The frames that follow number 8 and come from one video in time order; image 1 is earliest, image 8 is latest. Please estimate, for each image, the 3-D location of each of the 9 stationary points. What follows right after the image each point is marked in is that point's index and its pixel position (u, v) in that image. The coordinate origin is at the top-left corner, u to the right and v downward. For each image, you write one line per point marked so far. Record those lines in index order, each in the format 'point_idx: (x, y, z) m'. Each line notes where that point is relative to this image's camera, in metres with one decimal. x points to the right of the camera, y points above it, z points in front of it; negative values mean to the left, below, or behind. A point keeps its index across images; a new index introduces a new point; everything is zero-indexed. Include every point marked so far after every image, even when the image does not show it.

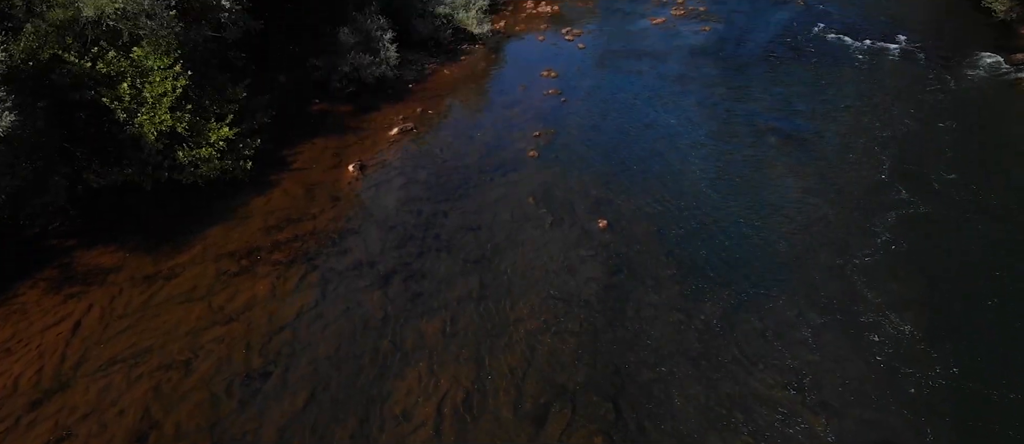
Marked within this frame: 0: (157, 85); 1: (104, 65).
0: (-6.4, +2.4, +13.0) m
1: (-7.1, +2.7, +12.7) m
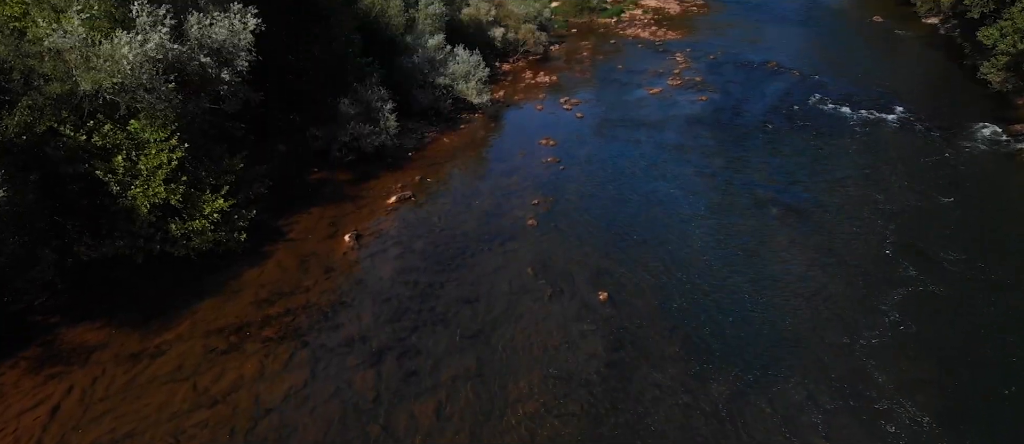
0: (-6.4, +1.1, +12.9) m
1: (-7.2, +1.5, +12.6) m
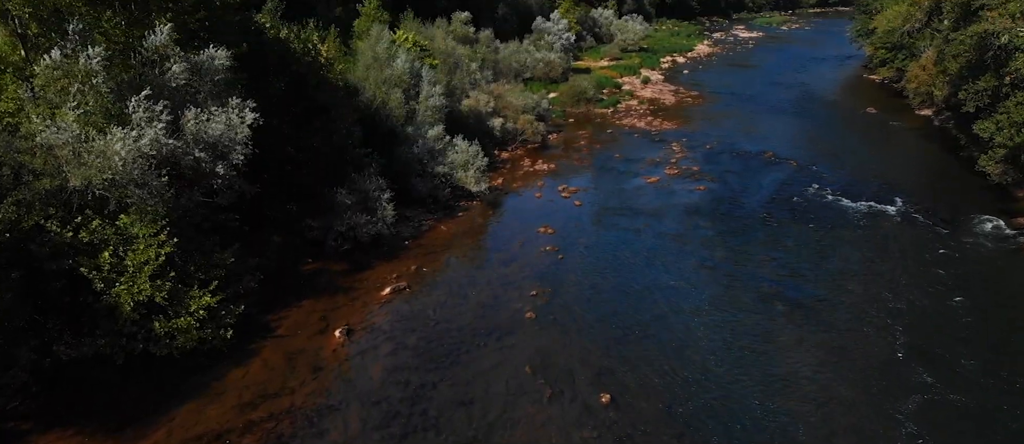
0: (-6.5, -0.5, +12.6) m
1: (-7.2, -0.2, +12.4) m
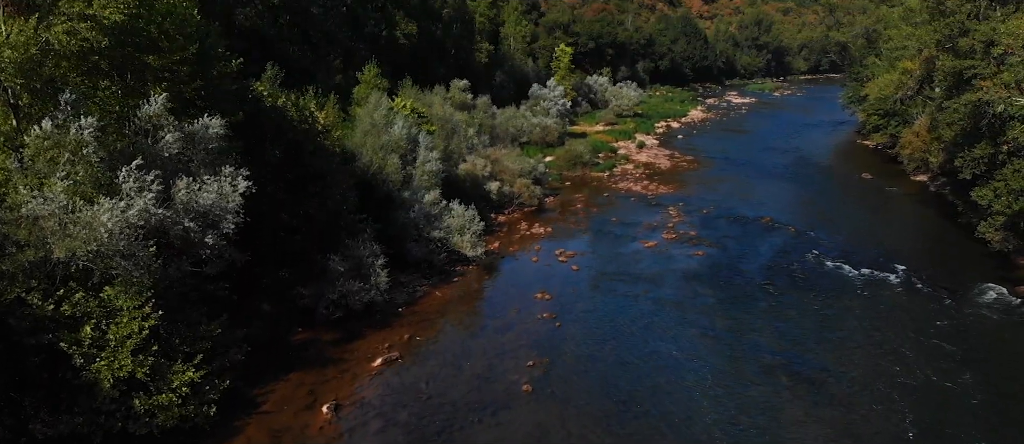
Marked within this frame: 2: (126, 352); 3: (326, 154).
0: (-6.5, -1.7, +12.2) m
1: (-7.3, -1.4, +12.0) m
2: (-6.4, -2.2, +12.1) m
3: (-5.1, +1.9, +19.7) m
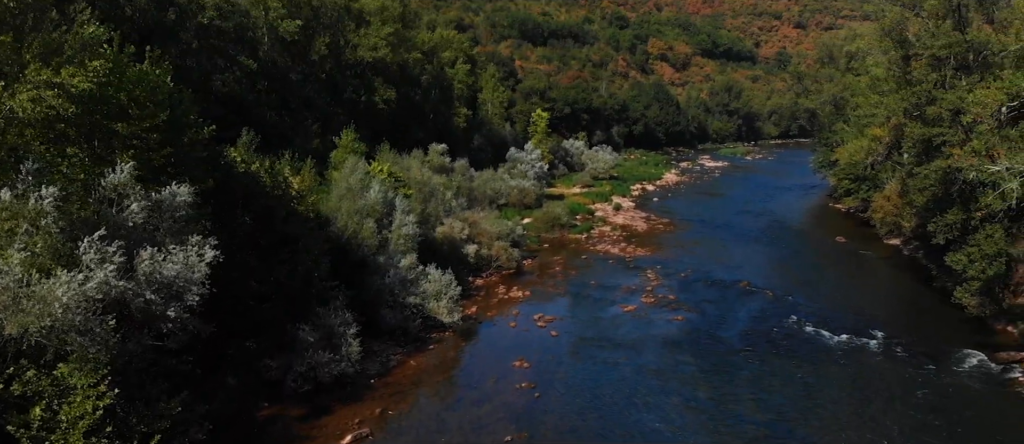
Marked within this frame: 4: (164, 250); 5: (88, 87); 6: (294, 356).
0: (-6.9, -2.9, +11.5) m
1: (-7.7, -2.5, +11.3) m
2: (-6.8, -3.3, +11.4) m
3: (-5.7, +0.1, +19.3) m
4: (-6.5, -0.5, +13.6) m
5: (-7.9, +2.5, +13.5) m
6: (-5.4, -3.3, +18.0) m
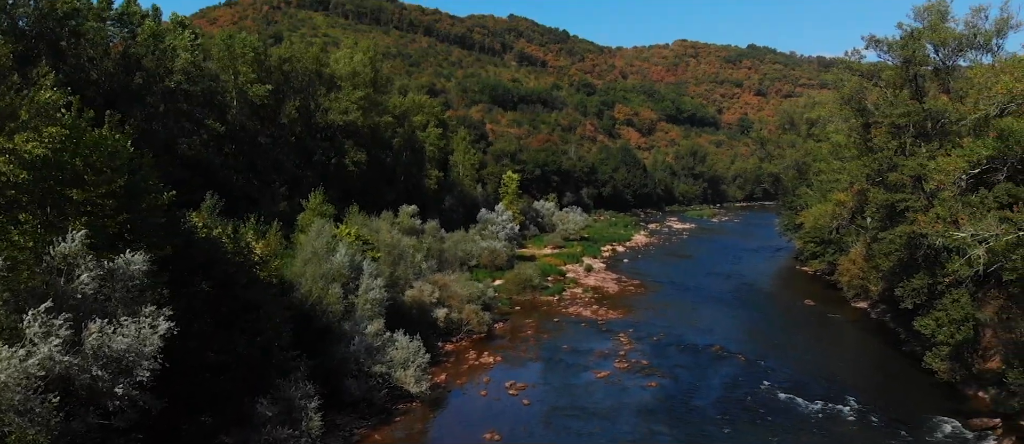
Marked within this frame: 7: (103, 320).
0: (-7.4, -4.0, +10.6) m
1: (-8.1, -3.6, +10.5) m
2: (-7.3, -4.4, +10.5) m
3: (-6.5, -1.7, +18.7) m
4: (-7.1, -1.8, +12.9) m
5: (-8.4, +1.2, +13.1) m
6: (-6.1, -4.9, +17.1) m
7: (-7.2, -1.7, +12.8) m
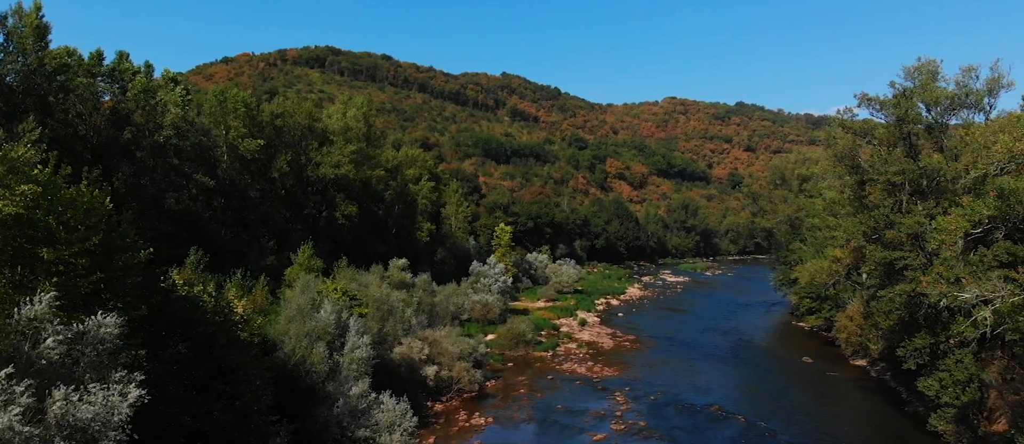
0: (-7.5, -4.8, +9.8) m
1: (-8.3, -4.4, +9.6) m
2: (-7.4, -5.2, +9.6) m
3: (-6.7, -3.1, +18.0) m
4: (-7.2, -2.8, +12.2) m
5: (-8.6, +0.2, +12.5) m
6: (-6.3, -6.2, +16.2) m
7: (-7.3, -2.7, +12.1) m
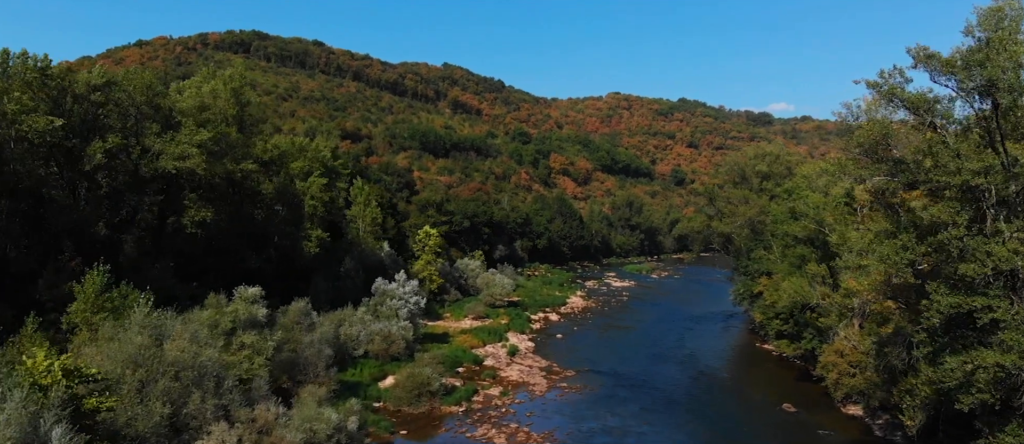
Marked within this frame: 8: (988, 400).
0: (-9.3, -5.4, +0.1) m
1: (-10.1, -5.0, -0.1) m
2: (-9.2, -5.8, -0.1) m
3: (-9.1, -3.7, +8.4) m
4: (-9.2, -3.4, +2.5) m
5: (-10.6, -0.4, +2.7) m
6: (-8.6, -6.8, +6.6) m
7: (-9.3, -3.3, +2.4) m
8: (+9.4, -3.4, +14.6) m
